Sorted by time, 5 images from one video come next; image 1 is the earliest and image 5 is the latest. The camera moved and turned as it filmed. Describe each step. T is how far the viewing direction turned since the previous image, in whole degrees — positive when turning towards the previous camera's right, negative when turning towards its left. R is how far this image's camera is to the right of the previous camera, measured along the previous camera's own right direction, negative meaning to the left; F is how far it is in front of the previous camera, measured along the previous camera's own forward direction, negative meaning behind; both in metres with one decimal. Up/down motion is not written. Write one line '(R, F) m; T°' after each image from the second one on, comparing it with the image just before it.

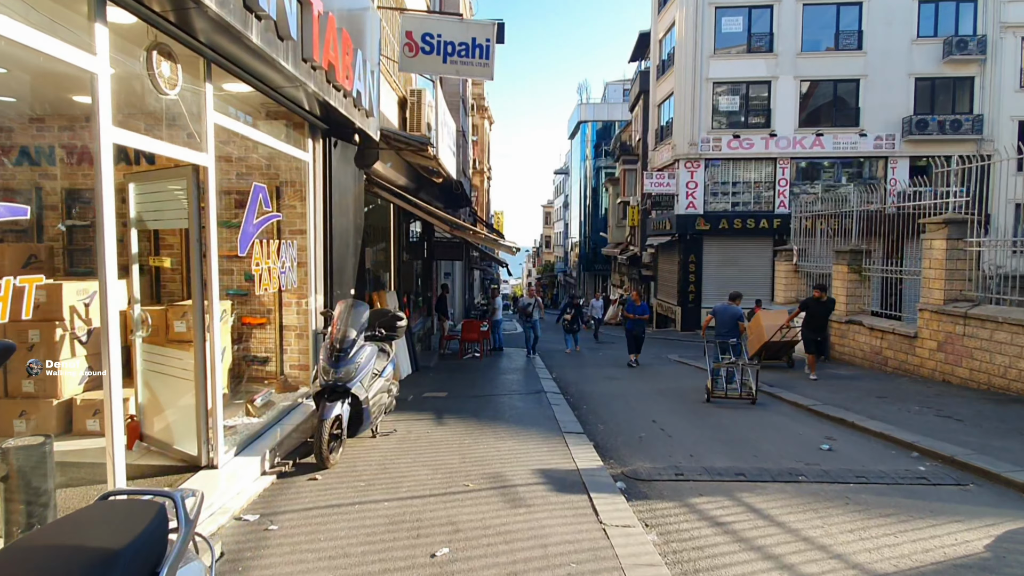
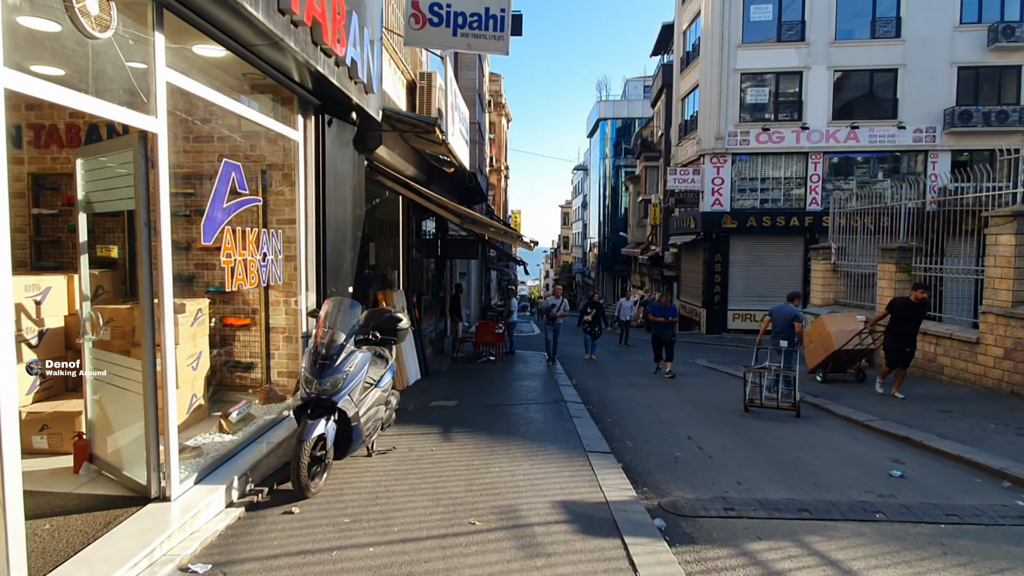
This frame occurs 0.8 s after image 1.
(0.0, +0.9) m; -2°
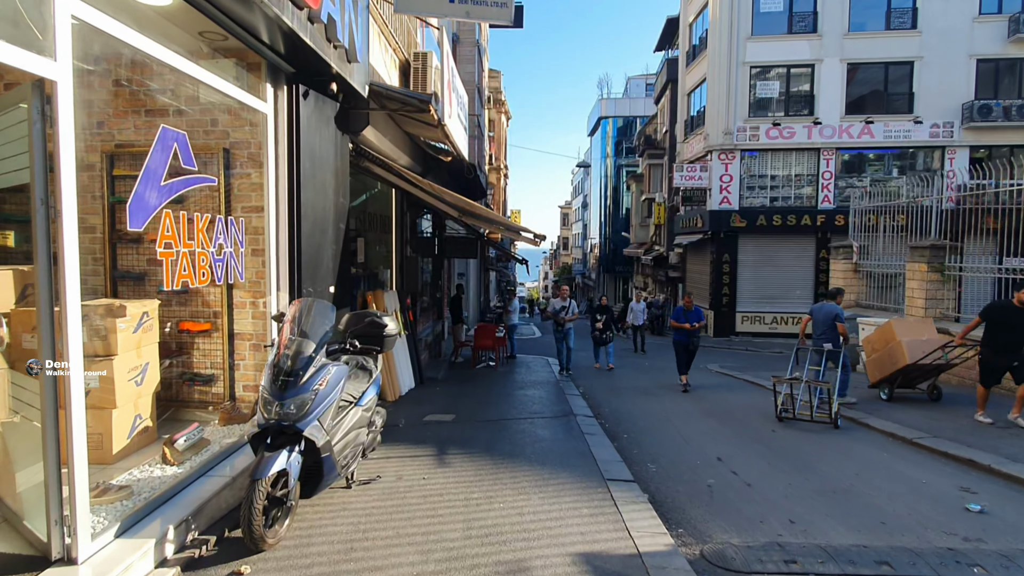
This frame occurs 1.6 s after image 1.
(-0.1, +1.0) m; 0°
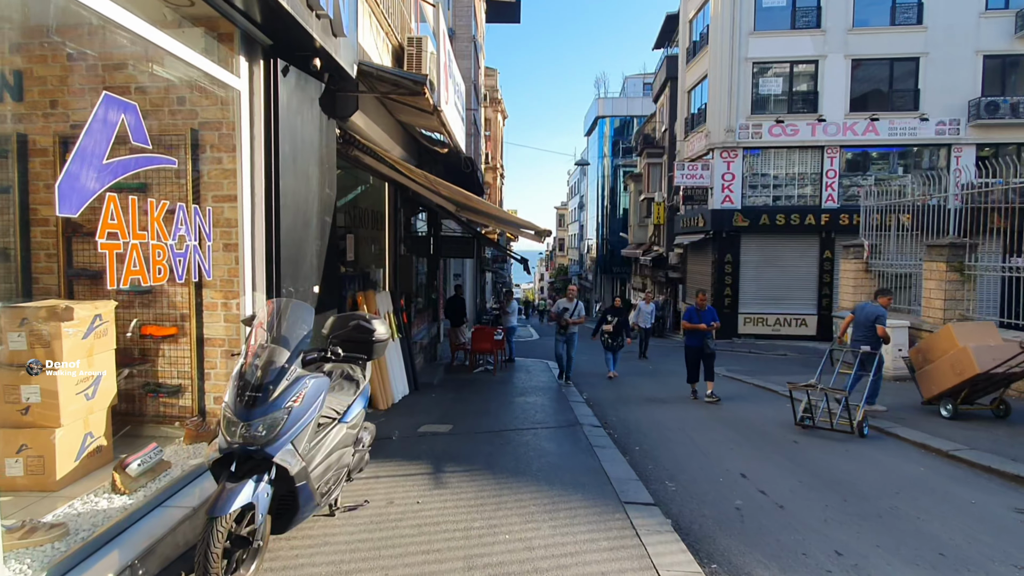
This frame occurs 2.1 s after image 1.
(-0.1, +0.6) m; 0°
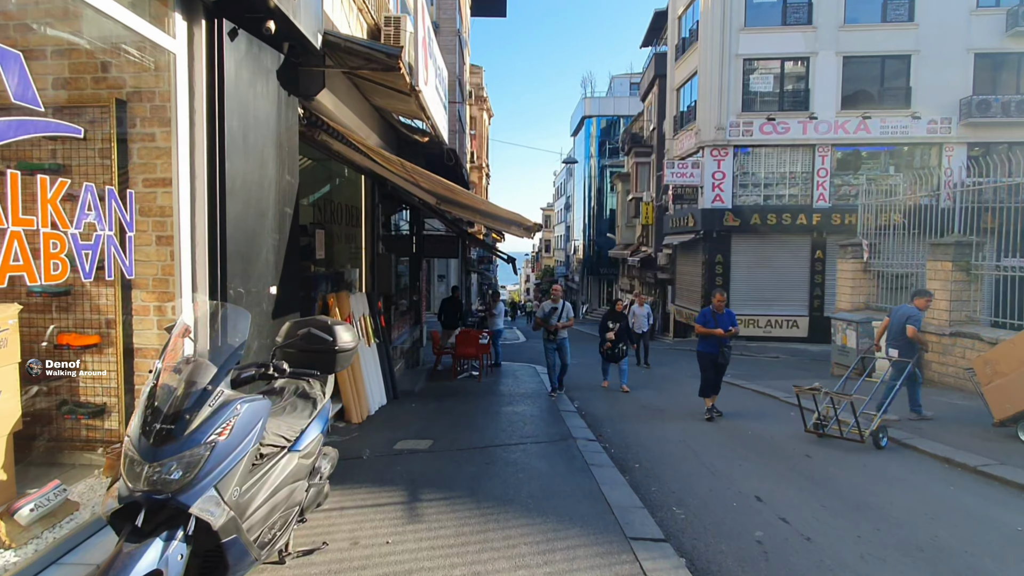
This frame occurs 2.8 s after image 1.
(0.0, +0.7) m; +1°
